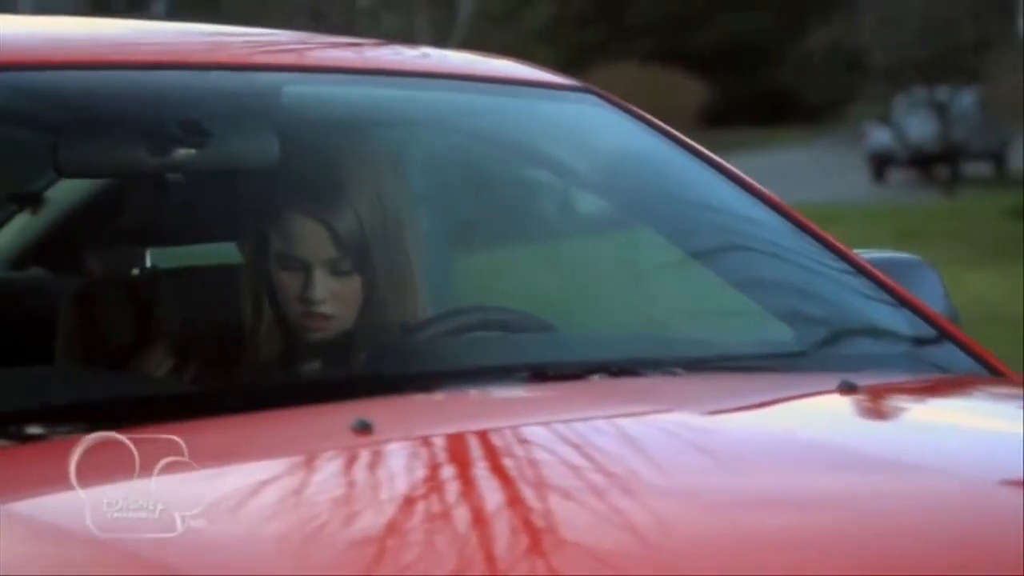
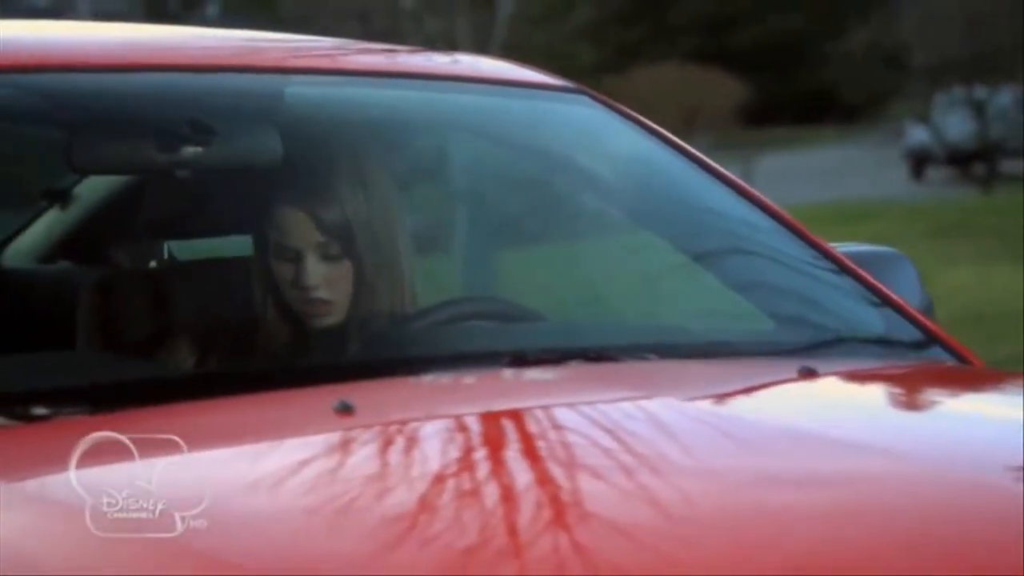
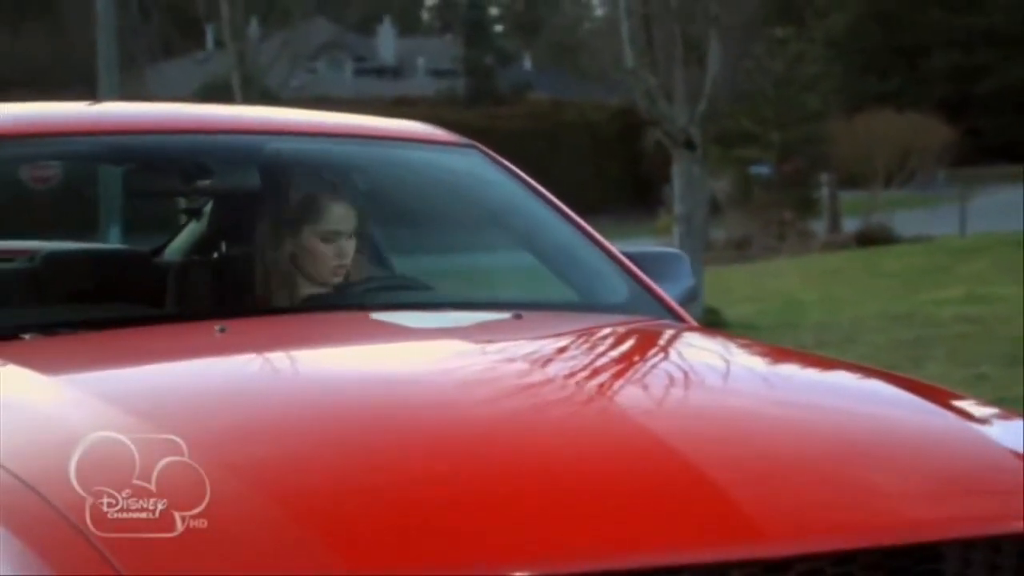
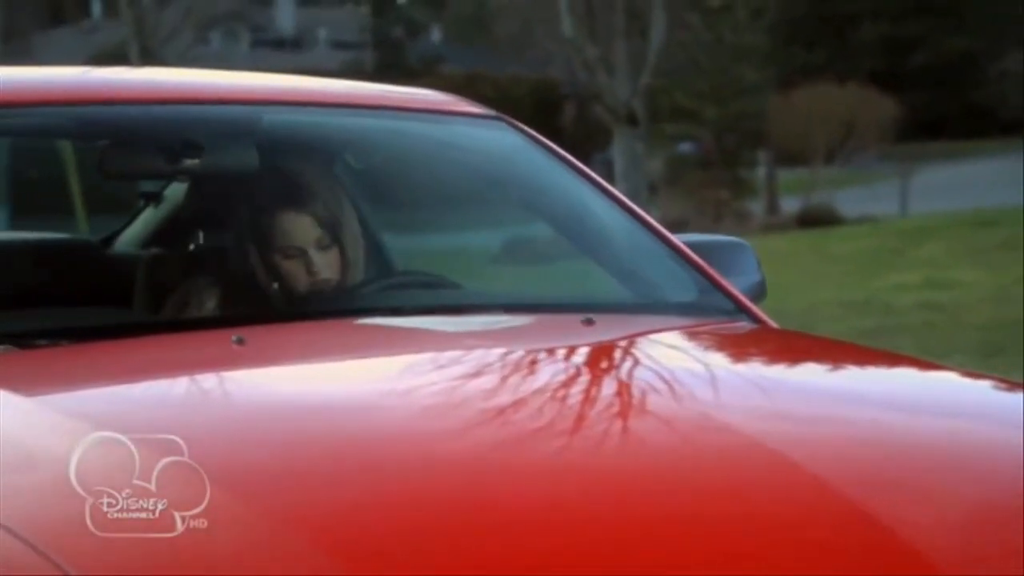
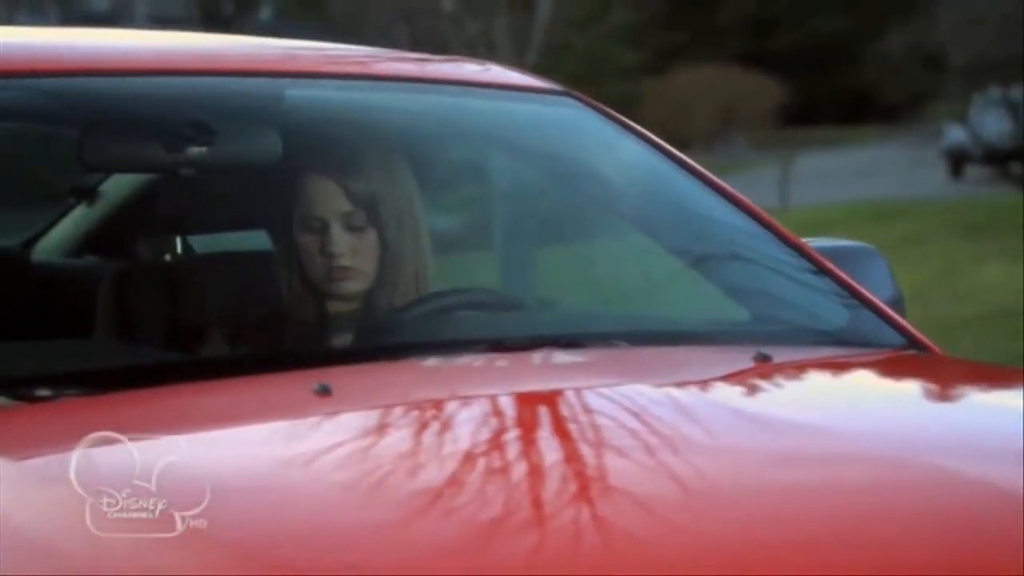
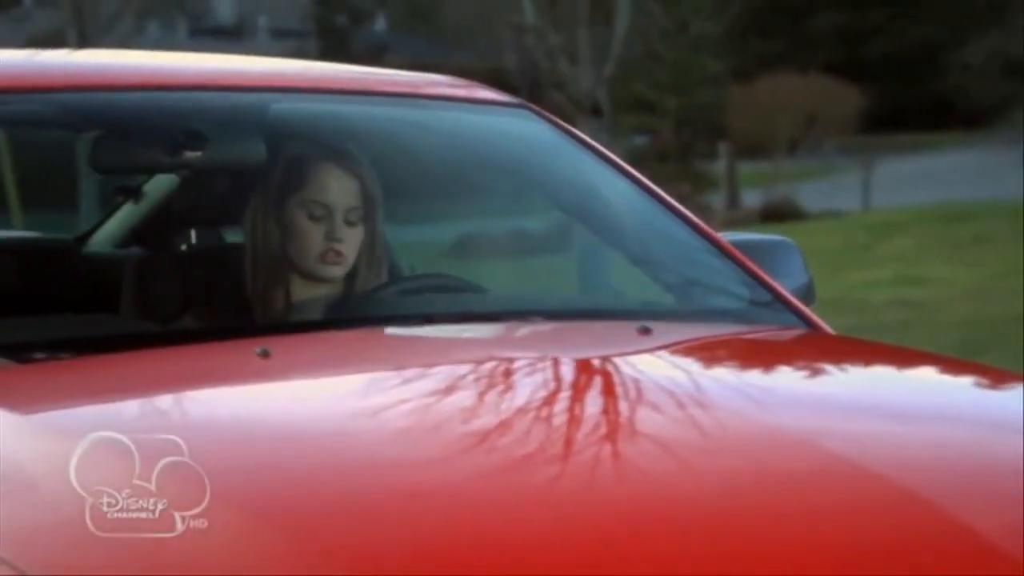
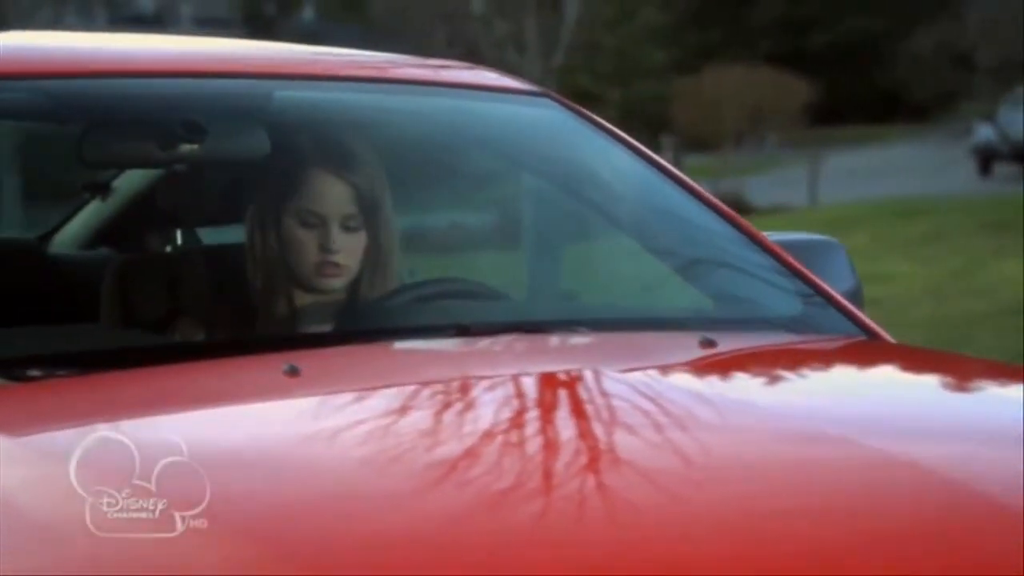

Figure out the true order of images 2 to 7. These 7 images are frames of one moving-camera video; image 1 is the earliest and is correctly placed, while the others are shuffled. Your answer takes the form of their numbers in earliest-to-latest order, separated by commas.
2, 5, 7, 6, 4, 3
